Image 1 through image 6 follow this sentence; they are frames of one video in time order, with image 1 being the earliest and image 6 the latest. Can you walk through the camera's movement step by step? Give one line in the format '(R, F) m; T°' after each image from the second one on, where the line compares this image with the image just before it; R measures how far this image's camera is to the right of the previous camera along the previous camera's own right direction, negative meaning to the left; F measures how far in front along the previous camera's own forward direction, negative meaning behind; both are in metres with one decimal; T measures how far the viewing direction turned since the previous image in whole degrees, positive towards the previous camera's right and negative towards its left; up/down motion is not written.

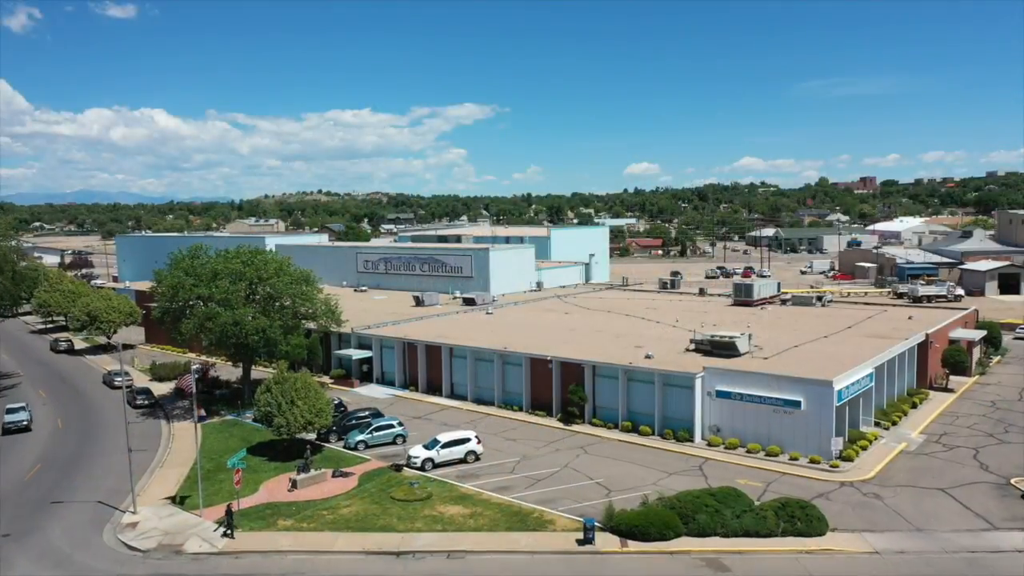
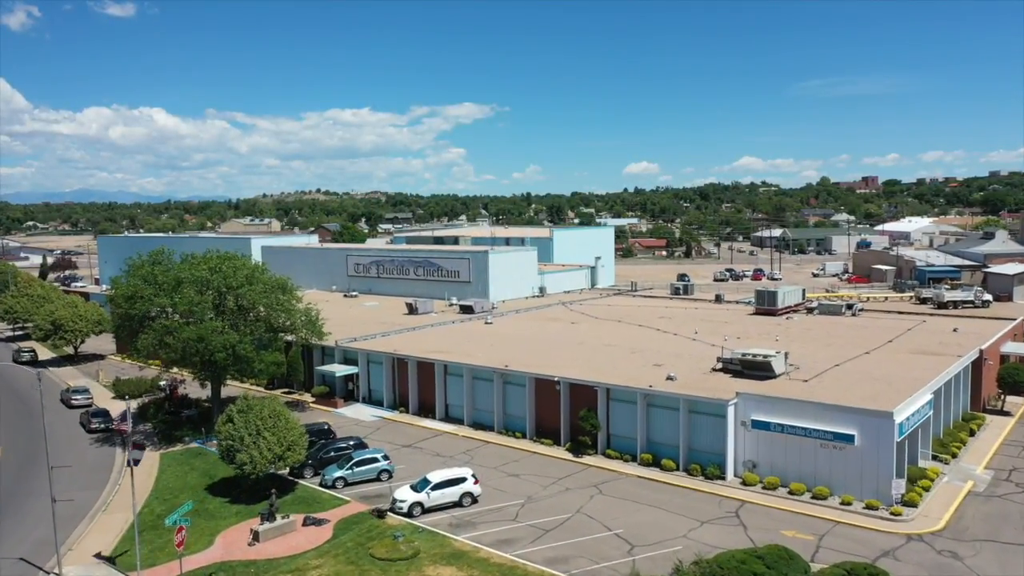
(-0.1, +3.7) m; 0°
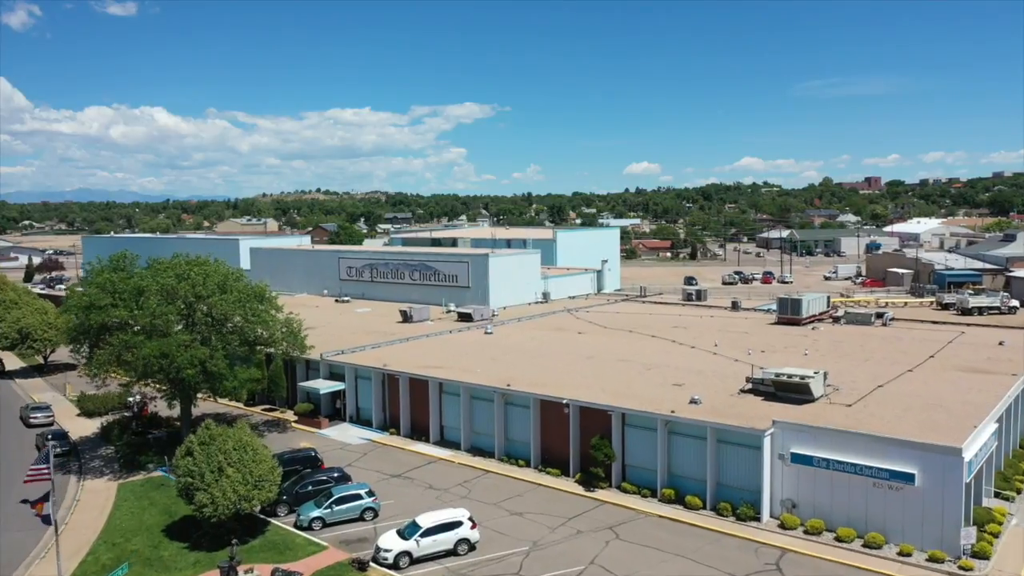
(-0.1, +3.0) m; 0°
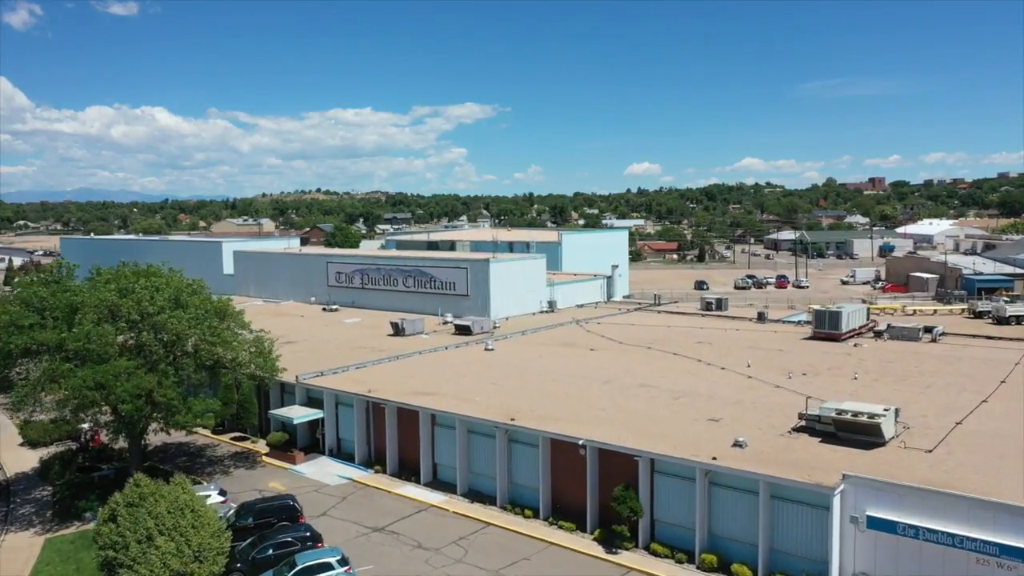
(-0.1, +4.0) m; 0°
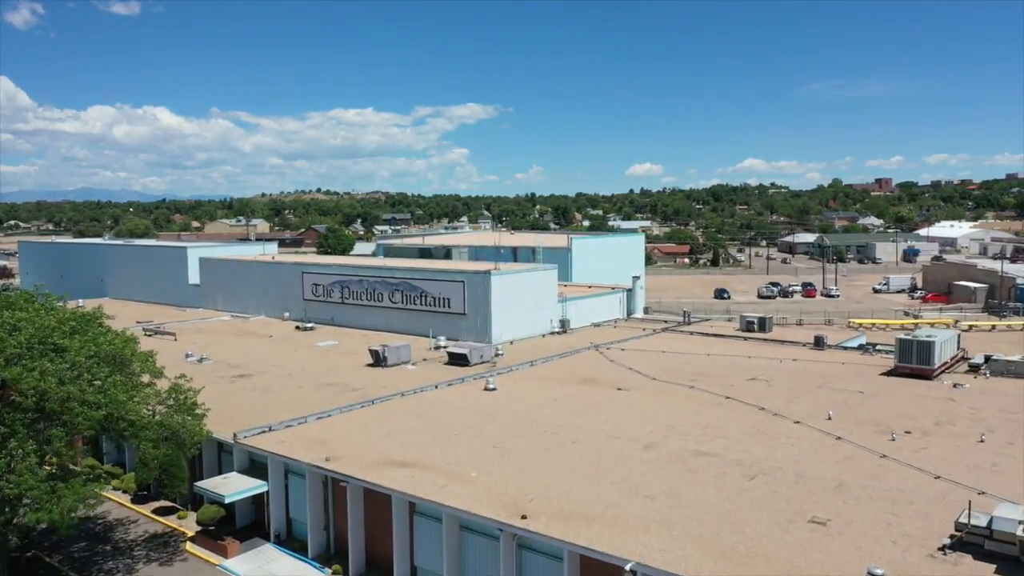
(-0.2, +6.6) m; 0°
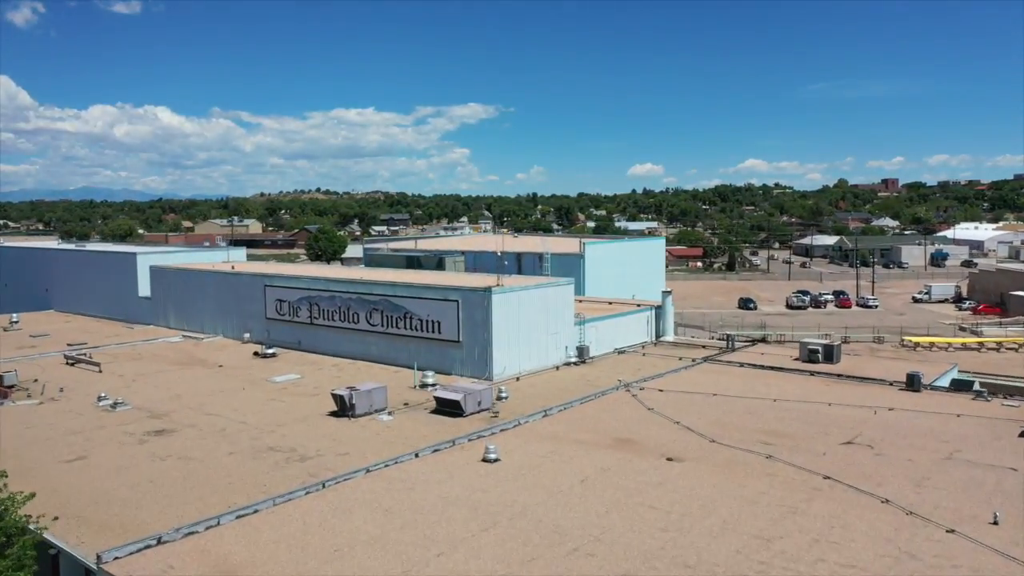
(-0.2, +7.0) m; 0°
